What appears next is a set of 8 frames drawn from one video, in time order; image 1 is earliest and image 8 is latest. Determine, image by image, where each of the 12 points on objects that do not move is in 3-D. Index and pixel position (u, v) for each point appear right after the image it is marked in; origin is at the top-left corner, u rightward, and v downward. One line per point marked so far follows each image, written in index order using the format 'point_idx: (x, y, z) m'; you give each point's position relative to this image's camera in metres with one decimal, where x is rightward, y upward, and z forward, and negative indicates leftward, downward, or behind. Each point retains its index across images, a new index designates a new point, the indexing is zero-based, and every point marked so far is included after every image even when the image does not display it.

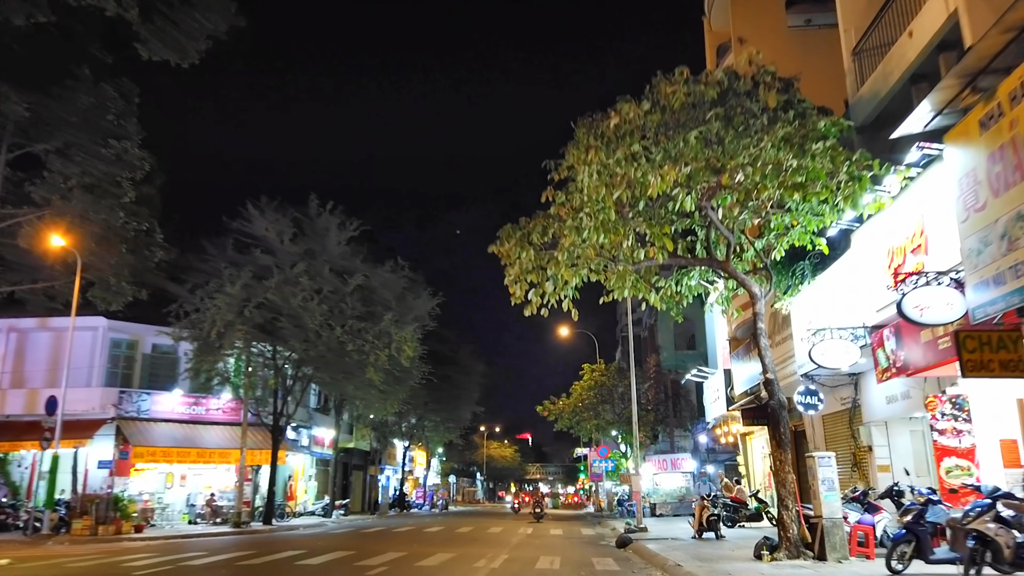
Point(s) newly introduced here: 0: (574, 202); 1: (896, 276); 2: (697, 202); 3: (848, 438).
0: (+1.0, +1.4, +12.4) m
1: (+5.4, +0.2, +11.0) m
2: (+2.9, +1.4, +12.3) m
3: (+6.9, -3.1, +16.1) m
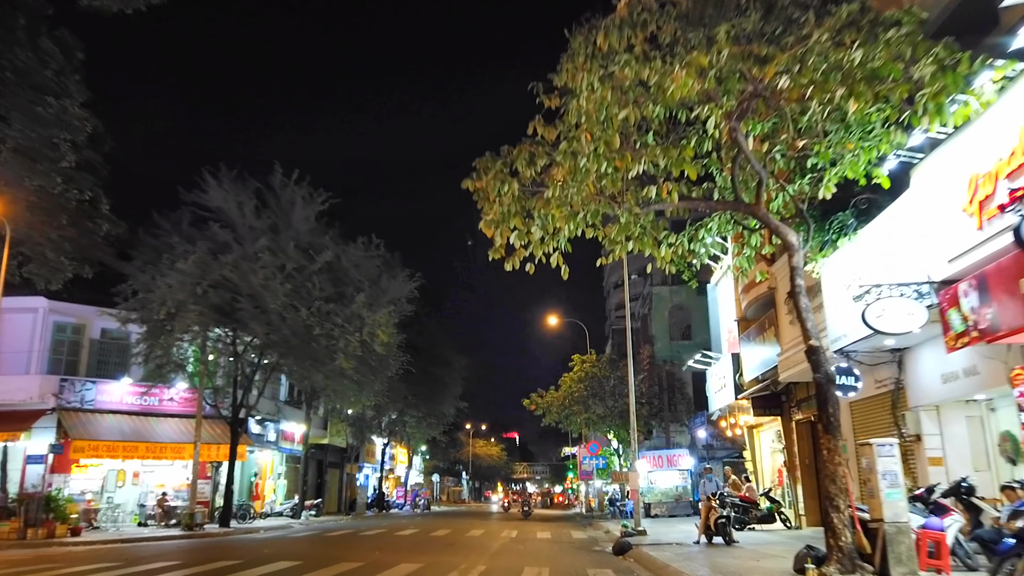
0: (+0.7, +2.1, +9.9) m
1: (+5.1, +0.9, +8.5) m
2: (+2.6, +2.1, +9.7) m
3: (+6.5, -2.4, +13.6) m
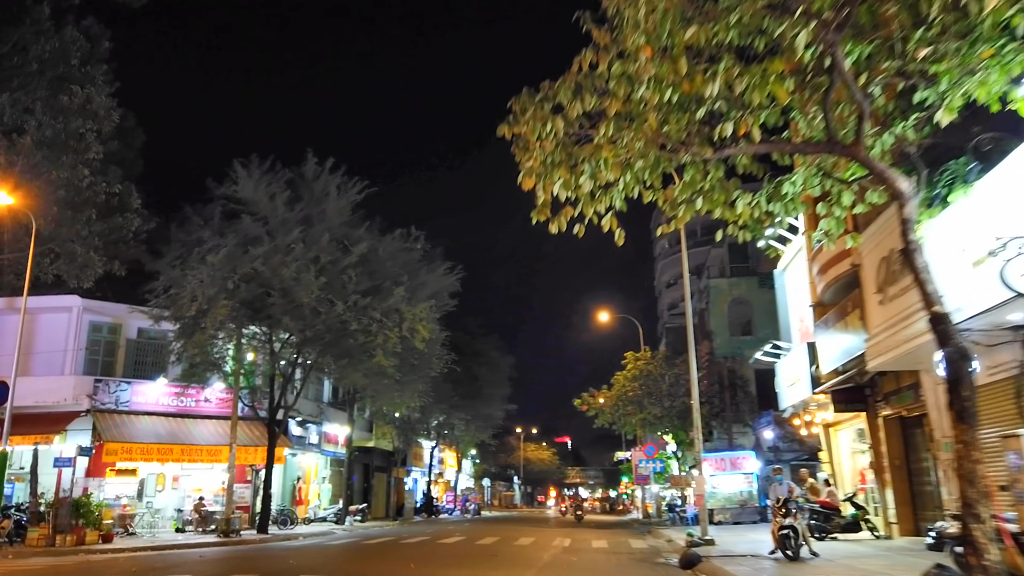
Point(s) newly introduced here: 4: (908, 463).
0: (+1.2, +2.5, +8.1) m
1: (+5.5, +1.3, +6.4) m
2: (+3.1, +2.5, +7.9) m
3: (+7.3, -1.9, +11.5) m
4: (+8.7, -3.8, +17.2) m
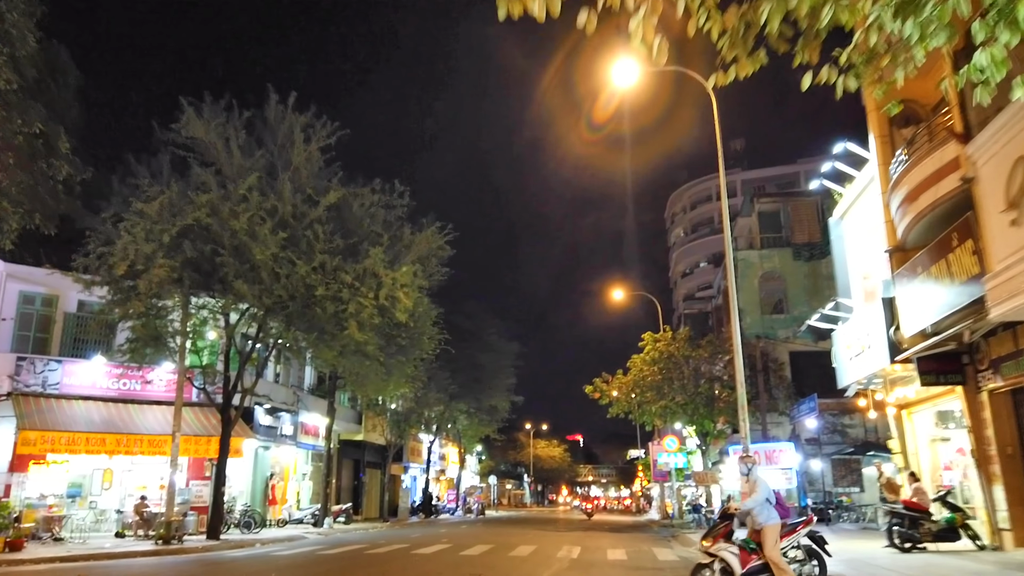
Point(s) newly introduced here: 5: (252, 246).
0: (+0.8, +3.6, +4.0) m
1: (+5.2, +2.4, +2.3) m
2: (+2.7, +3.6, +3.8) m
3: (+7.0, -0.8, +7.3) m
4: (+8.5, -2.7, +13.0) m
5: (-6.5, +1.1, +19.5) m
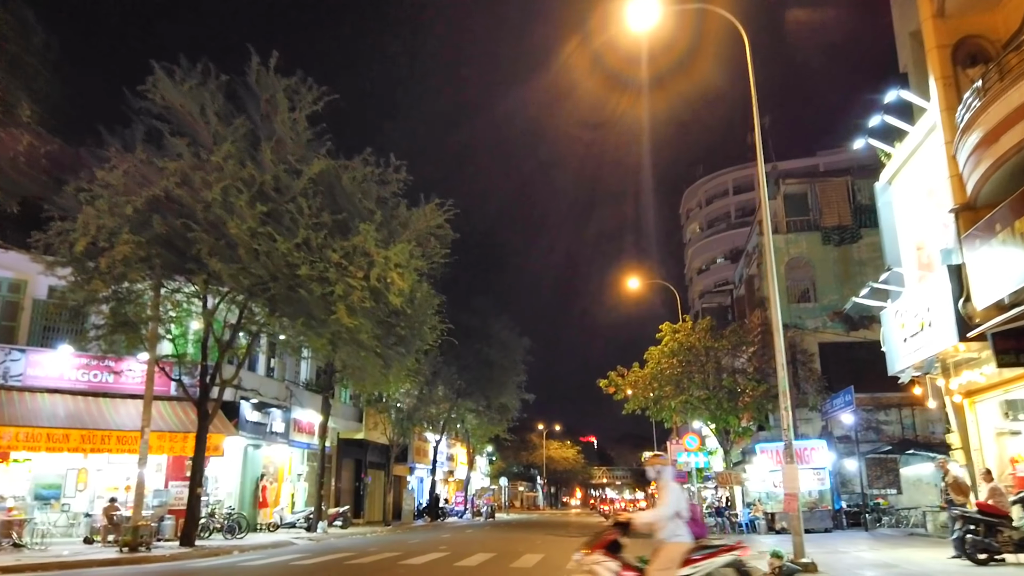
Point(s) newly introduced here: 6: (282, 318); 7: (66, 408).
0: (+0.7, +4.1, +2.0) m
1: (+4.9, +3.0, +0.2) m
2: (+2.5, +4.2, +1.7) m
3: (+6.9, -0.2, +5.1) m
4: (+8.5, -2.1, +10.8) m
5: (-6.4, +1.5, +17.6) m
6: (-5.9, -0.8, +20.0) m
7: (-11.3, -3.1, +19.9) m
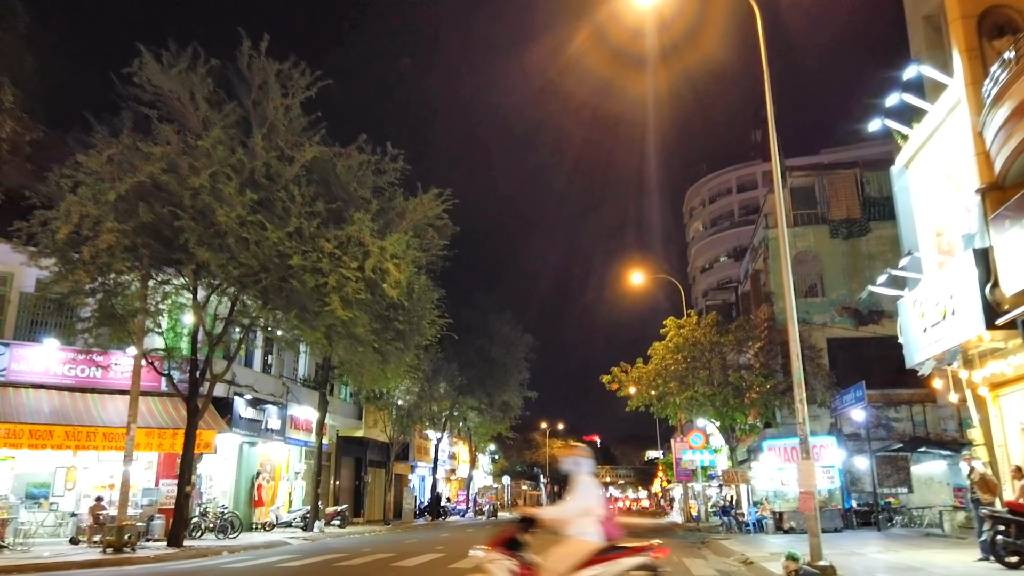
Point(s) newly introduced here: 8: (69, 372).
0: (+0.6, +4.3, +1.3) m
1: (+4.9, +3.2, -0.6) m
2: (+2.5, +4.4, +0.9) m
3: (+6.9, 0.0, +4.4) m
4: (+8.5, -1.9, +10.1) m
5: (-6.4, +1.7, +16.9) m
6: (-5.9, -0.5, +19.3) m
7: (-11.3, -2.8, +19.2) m
8: (-11.2, -2.1, +19.8) m
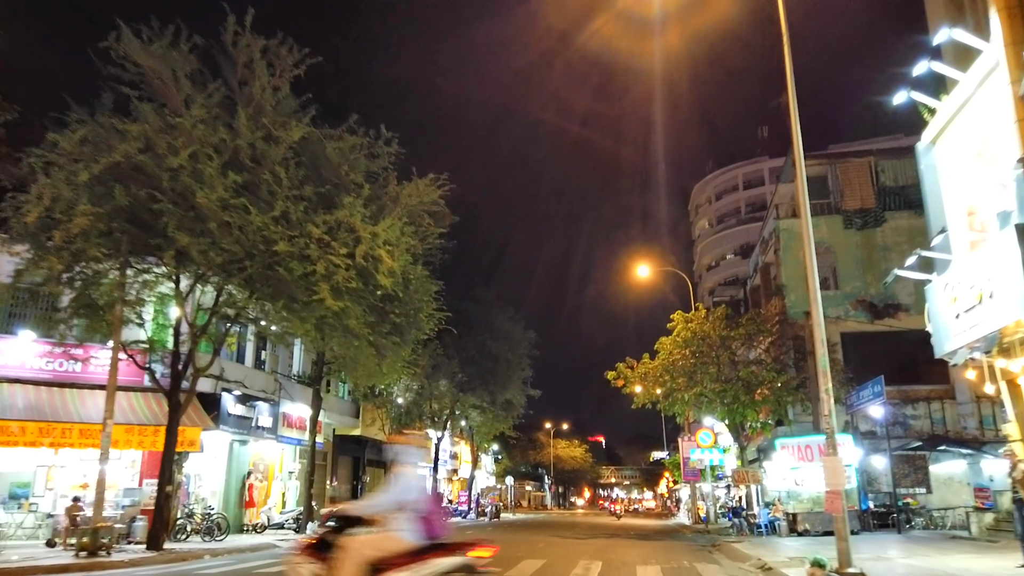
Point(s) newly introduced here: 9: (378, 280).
0: (+0.5, +4.6, +0.2) m
1: (+4.7, +3.5, -1.6) m
2: (+2.3, +4.6, -0.1) m
3: (+6.8, +0.3, +3.3) m
4: (+8.4, -1.6, +9.0) m
5: (-6.4, +2.0, +15.9) m
6: (-5.9, -0.3, +18.3) m
7: (-11.3, -2.6, +18.3) m
8: (-11.2, -1.9, +18.9) m
9: (-3.1, +0.2, +18.4) m
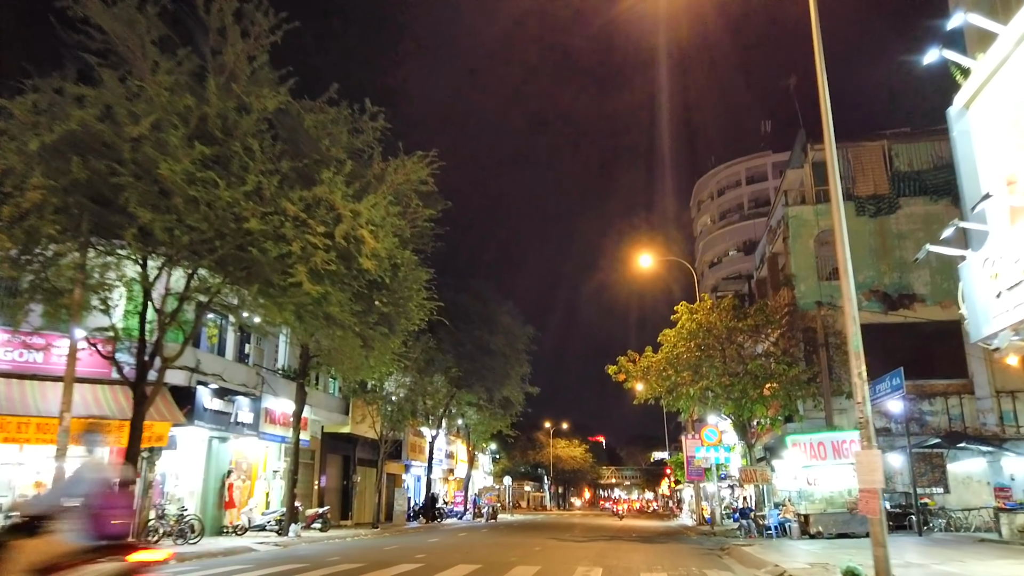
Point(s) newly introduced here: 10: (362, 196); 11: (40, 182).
0: (+0.3, +5.0, -1.1) m
1: (+4.6, +3.9, -3.0) m
2: (+2.2, +5.0, -1.4) m
3: (+6.6, +0.6, +2.0) m
4: (+8.3, -1.3, +7.6) m
5: (-6.6, +2.4, +14.6) m
6: (-6.0, +0.1, +17.0) m
7: (-11.5, -2.2, +16.9) m
8: (-11.3, -1.5, +17.5) m
9: (-3.3, +0.5, +17.1) m
10: (-3.4, +2.1, +17.7) m
11: (-8.7, +2.0, +14.5) m
